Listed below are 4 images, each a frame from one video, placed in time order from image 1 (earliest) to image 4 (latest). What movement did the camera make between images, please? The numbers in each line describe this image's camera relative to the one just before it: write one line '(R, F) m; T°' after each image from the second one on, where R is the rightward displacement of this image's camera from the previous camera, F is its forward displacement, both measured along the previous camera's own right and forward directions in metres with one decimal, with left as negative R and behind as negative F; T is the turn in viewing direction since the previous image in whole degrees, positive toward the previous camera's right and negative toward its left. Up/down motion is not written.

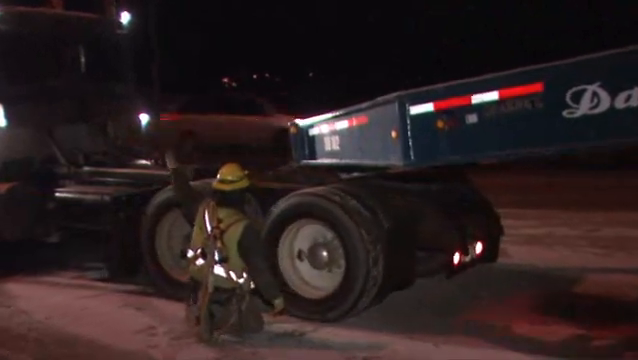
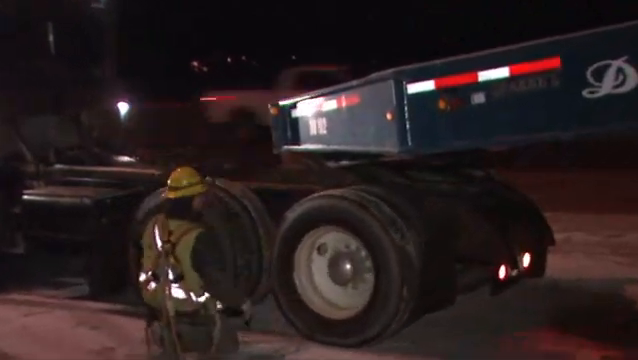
(-0.1, +1.4) m; 0°
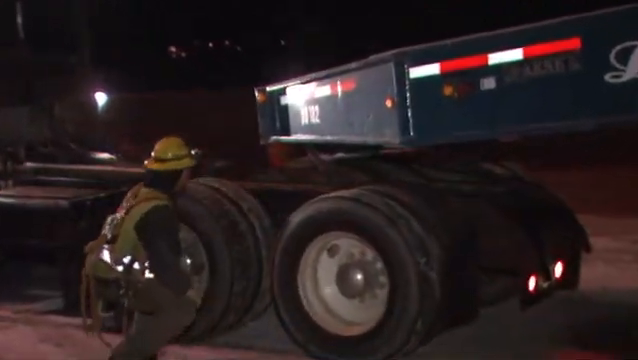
(-0.1, +0.9) m; 0°
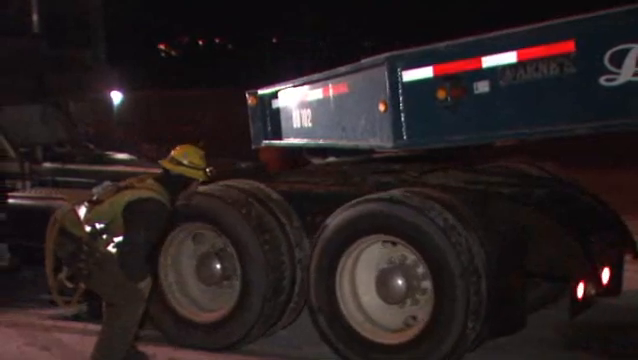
(-0.4, +0.3) m; +2°
